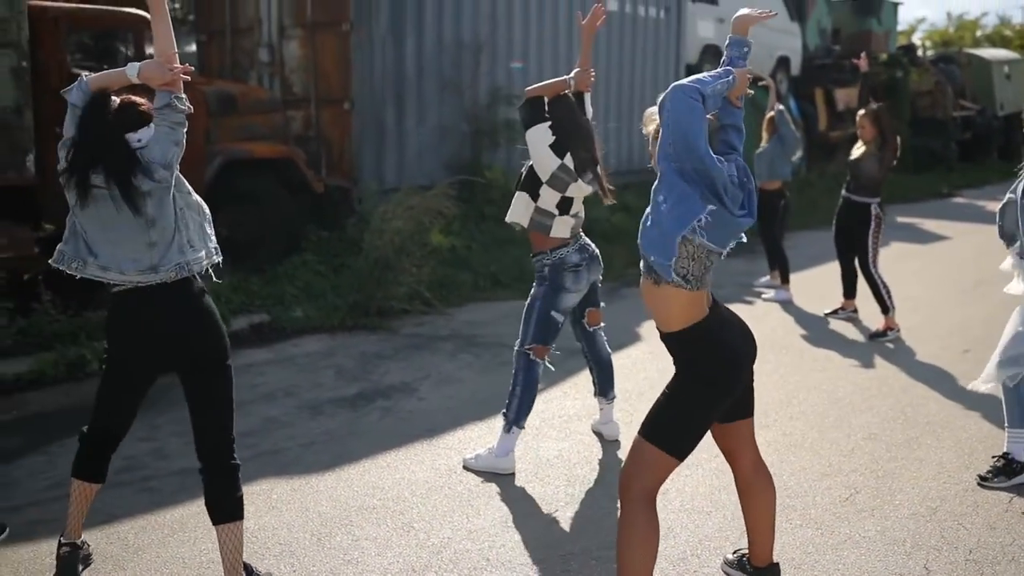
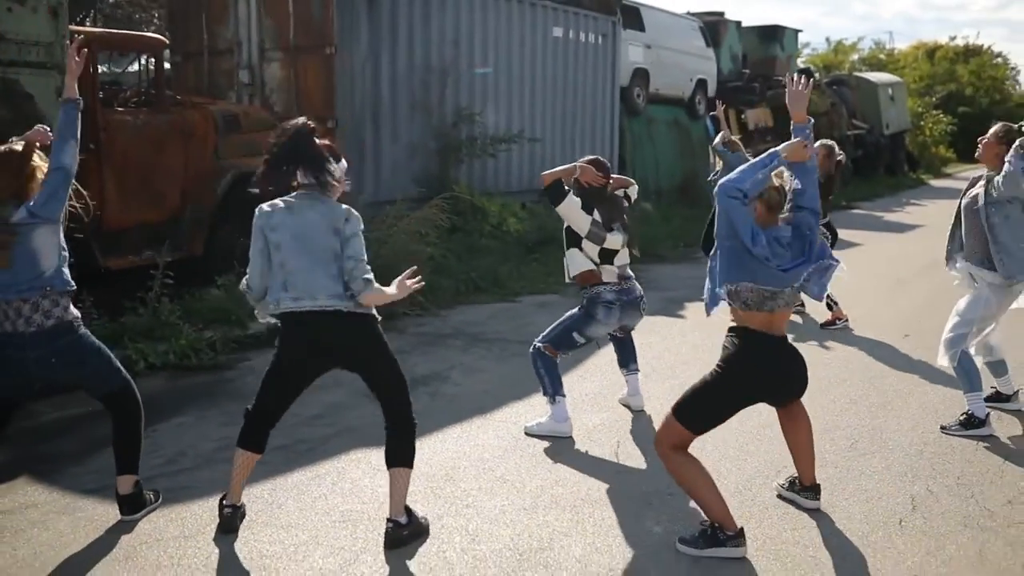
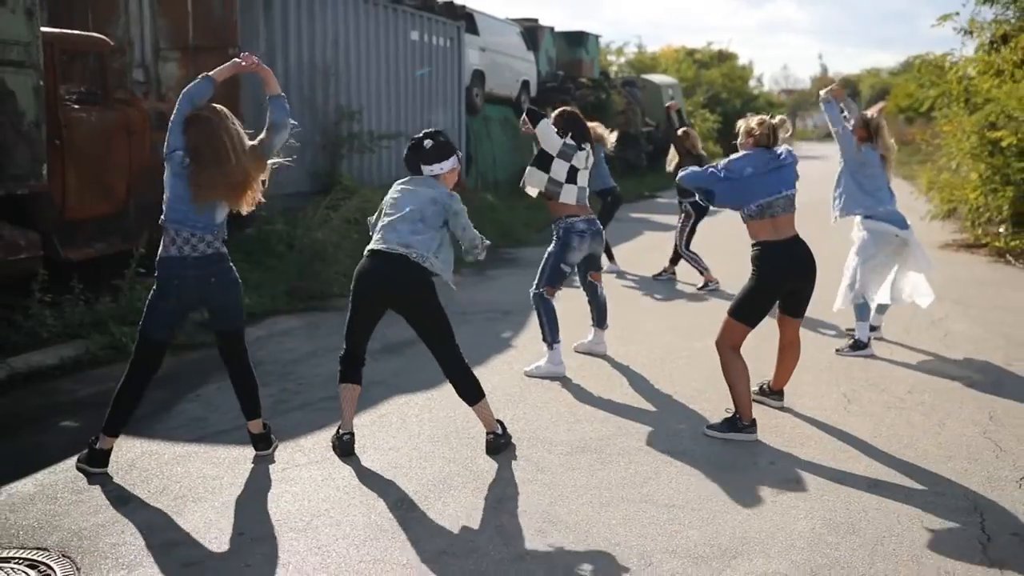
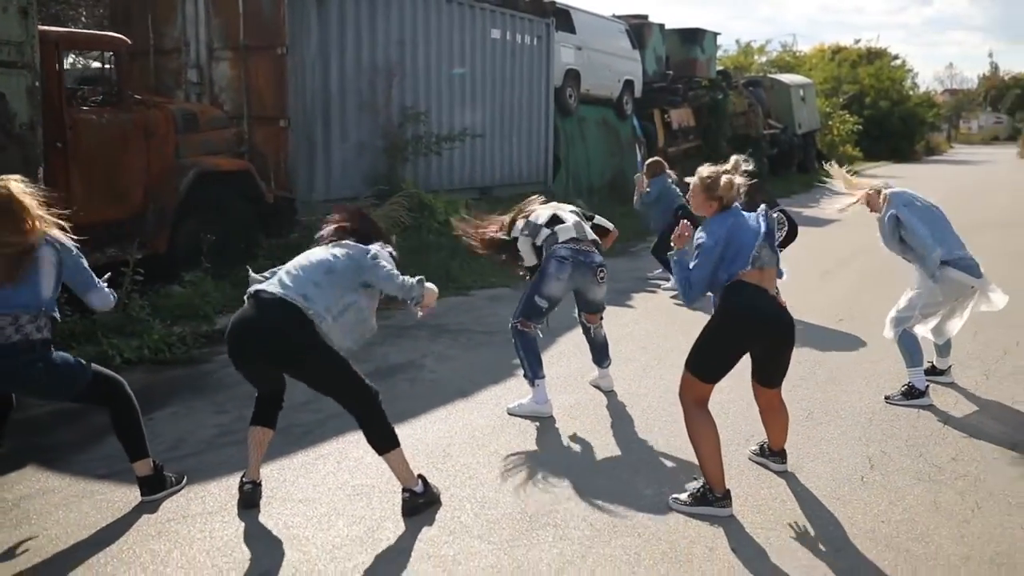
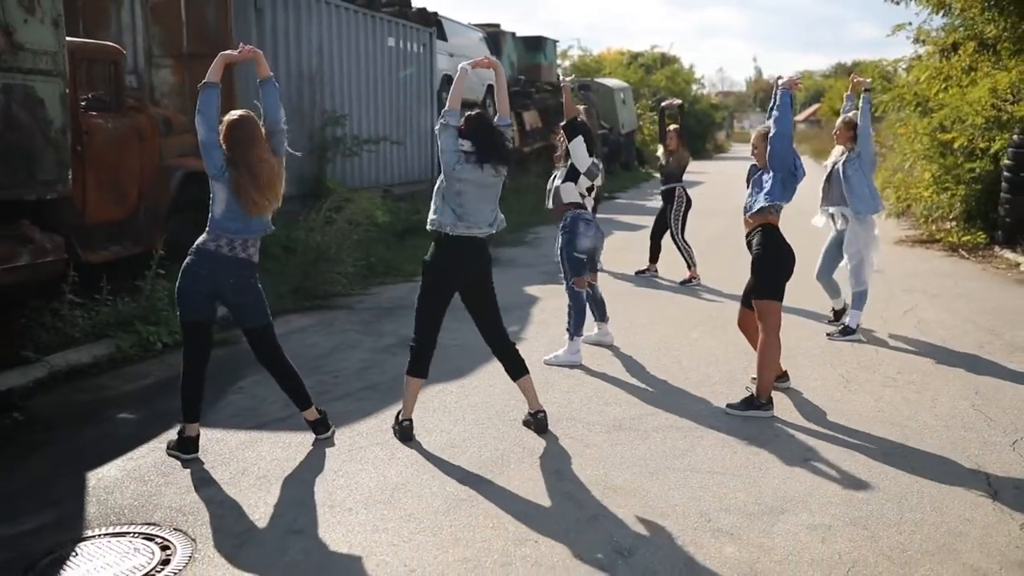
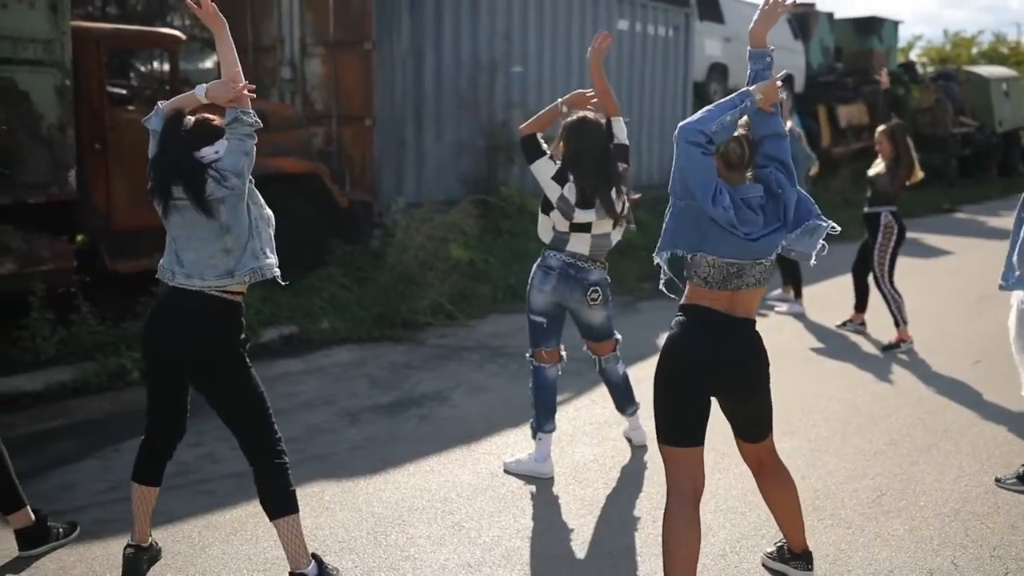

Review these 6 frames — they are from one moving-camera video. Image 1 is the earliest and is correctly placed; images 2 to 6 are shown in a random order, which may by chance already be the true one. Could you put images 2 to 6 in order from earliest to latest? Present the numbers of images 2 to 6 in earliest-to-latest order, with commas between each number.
6, 2, 4, 3, 5
